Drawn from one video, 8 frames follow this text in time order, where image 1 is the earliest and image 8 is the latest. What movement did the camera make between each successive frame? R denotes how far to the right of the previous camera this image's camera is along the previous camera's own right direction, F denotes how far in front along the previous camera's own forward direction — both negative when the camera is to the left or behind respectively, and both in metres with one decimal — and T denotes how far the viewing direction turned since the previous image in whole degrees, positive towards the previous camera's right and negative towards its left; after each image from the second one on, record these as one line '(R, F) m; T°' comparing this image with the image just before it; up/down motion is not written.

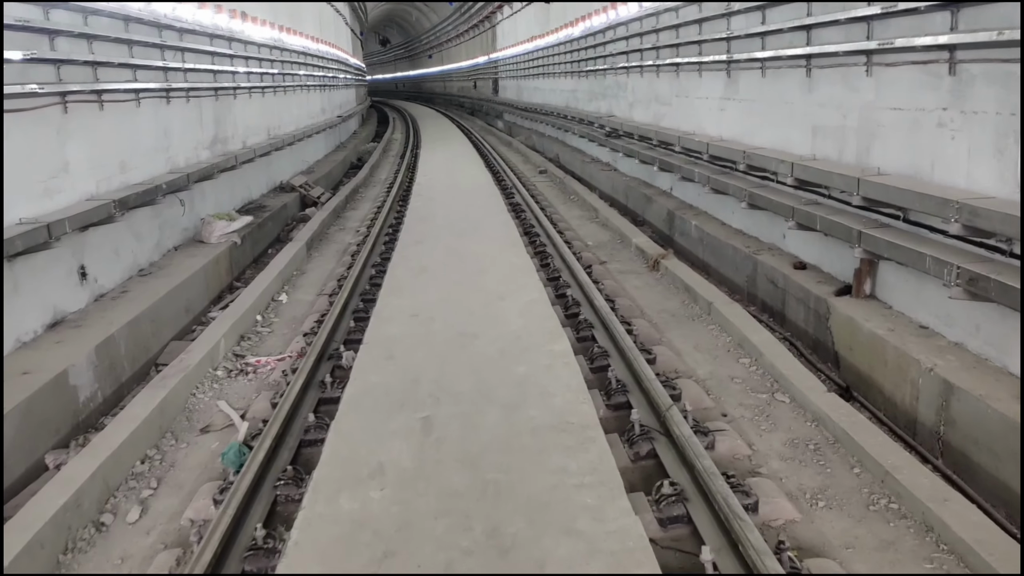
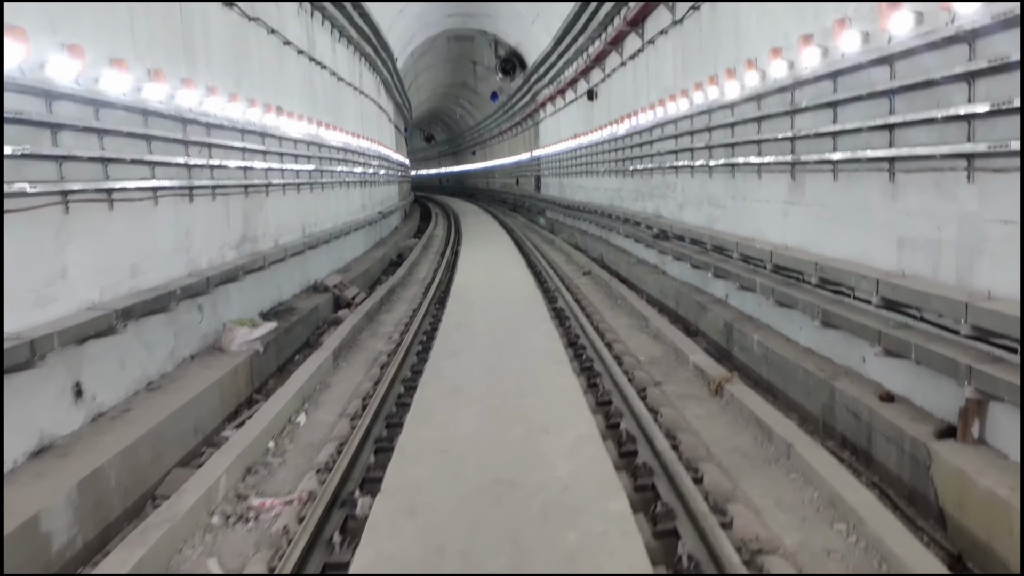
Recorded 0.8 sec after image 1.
(0.0, +0.4) m; -3°
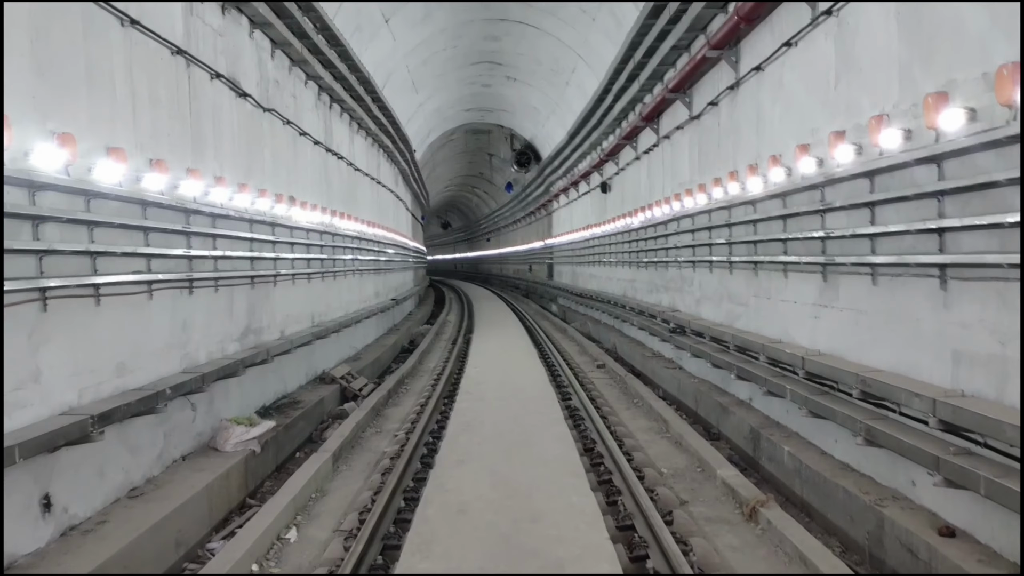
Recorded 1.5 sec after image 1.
(0.0, +0.3) m; -1°
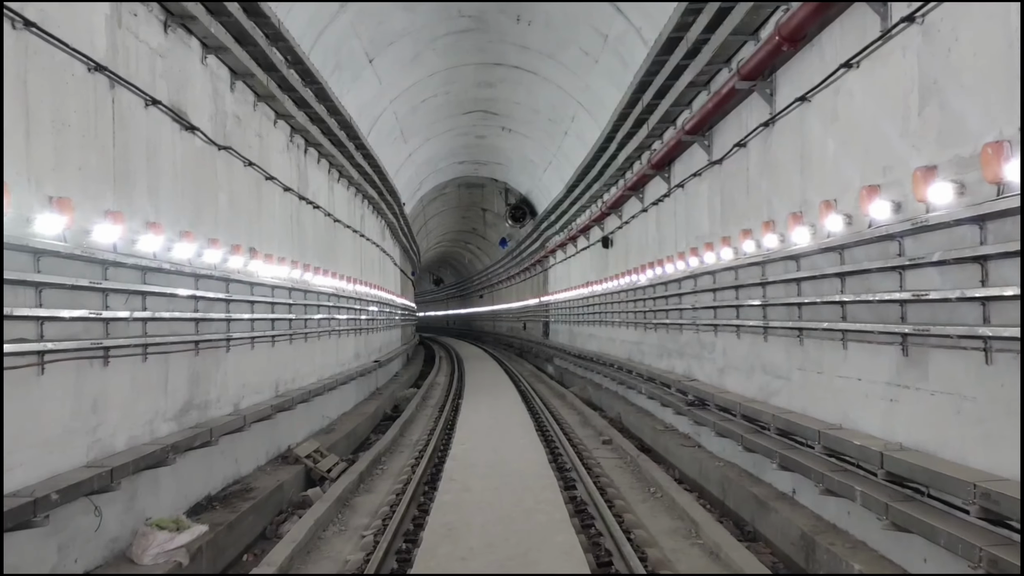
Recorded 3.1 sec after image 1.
(0.0, +1.0) m; 0°
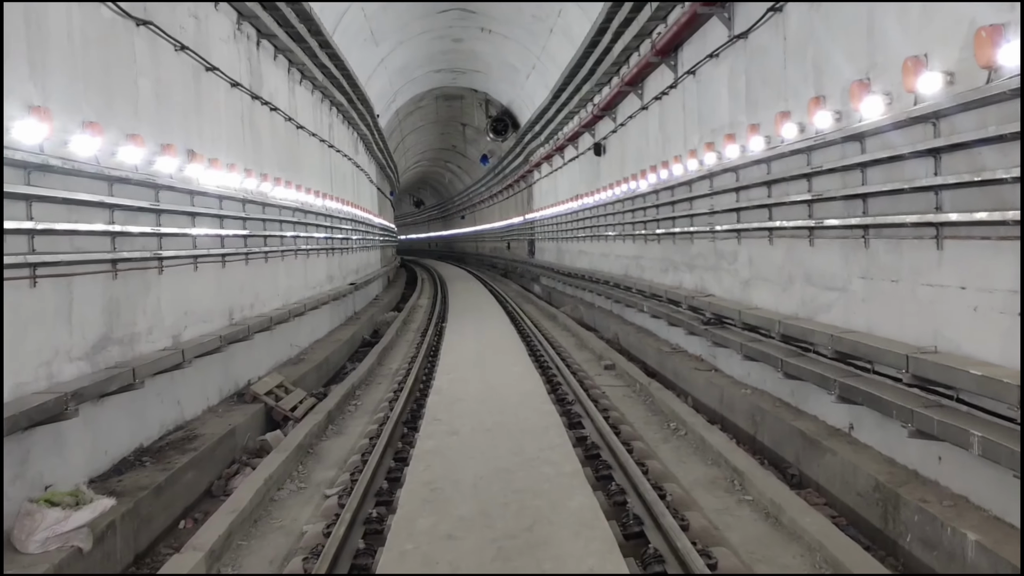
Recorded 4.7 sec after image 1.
(0.0, +1.1) m; +1°
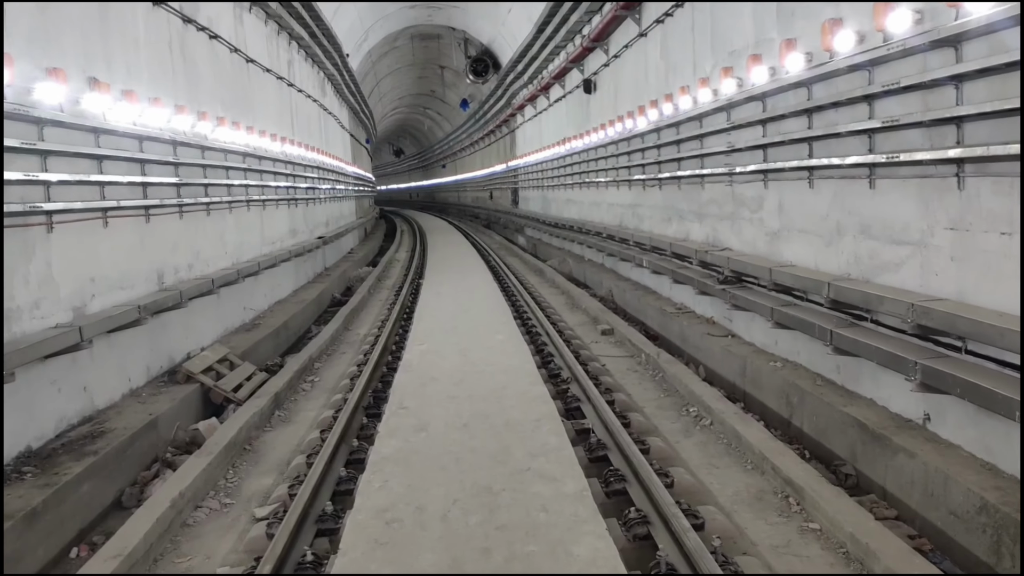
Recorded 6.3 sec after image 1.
(0.0, +1.0) m; +1°
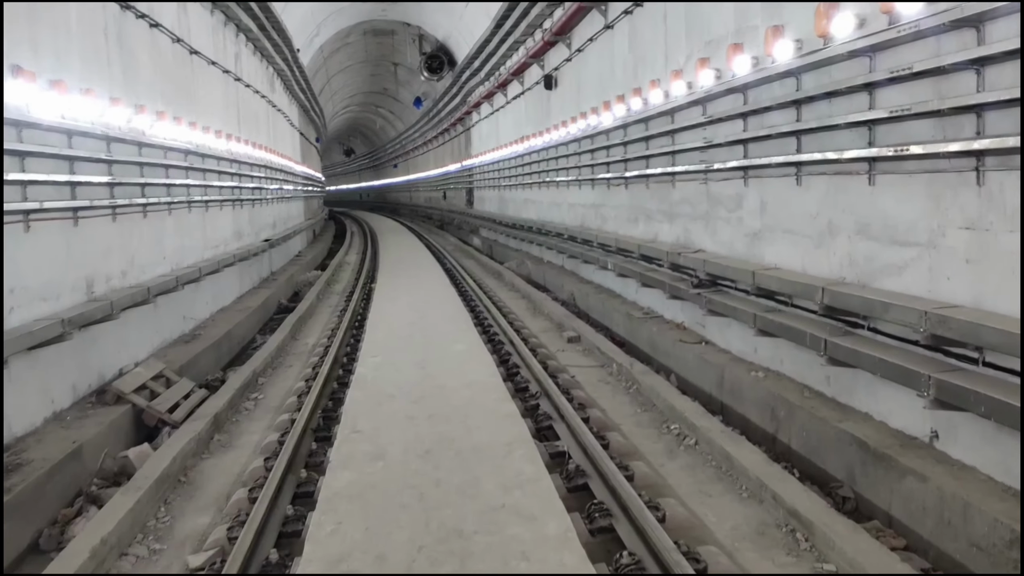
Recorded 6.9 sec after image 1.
(-0.1, +0.4) m; +3°
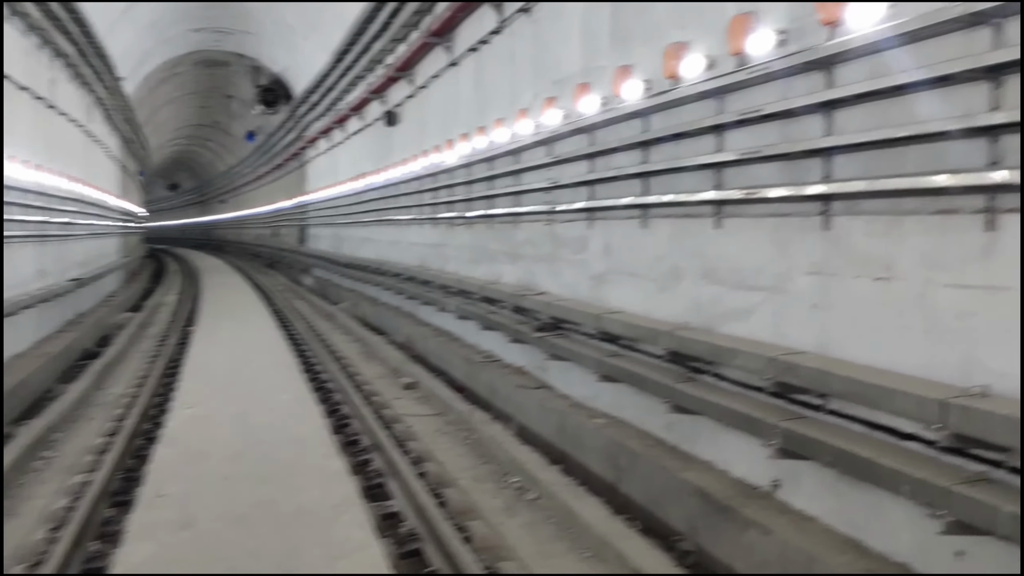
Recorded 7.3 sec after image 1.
(0.0, +0.3) m; +11°
